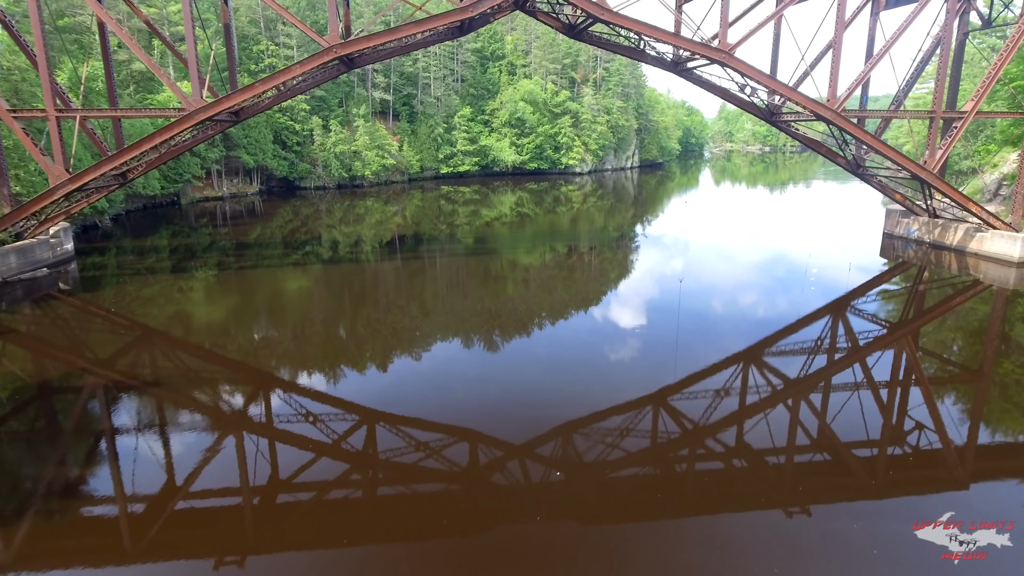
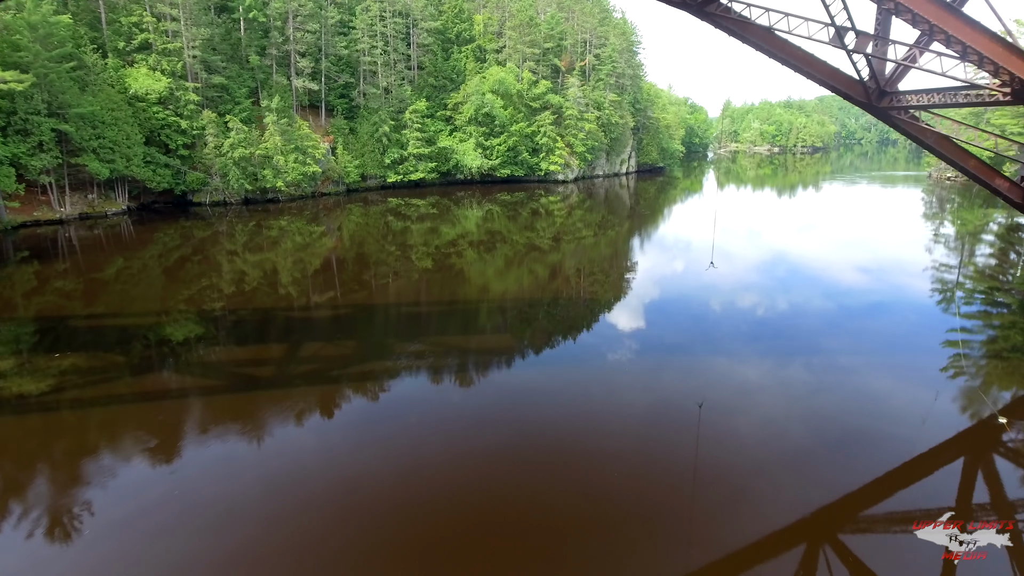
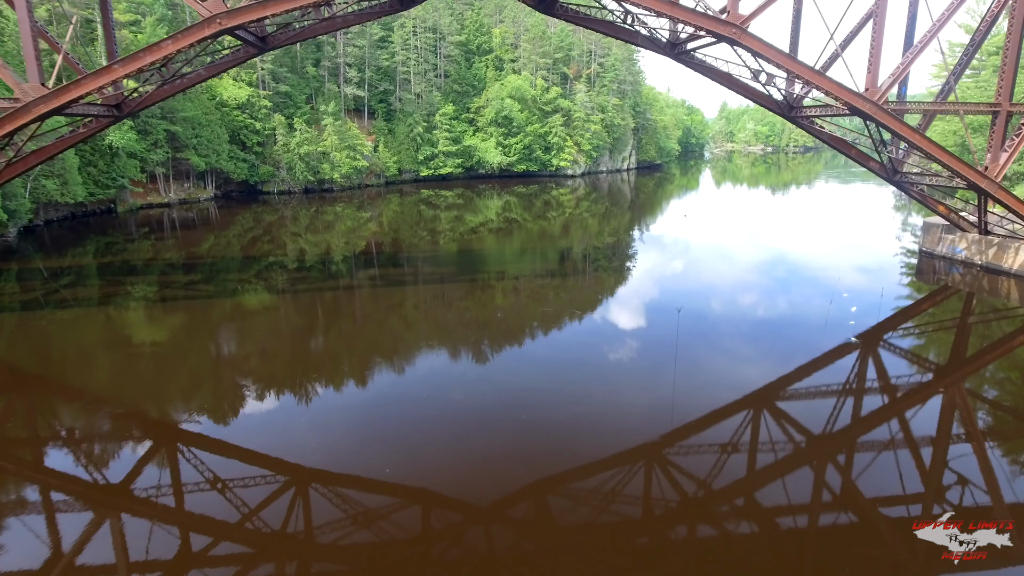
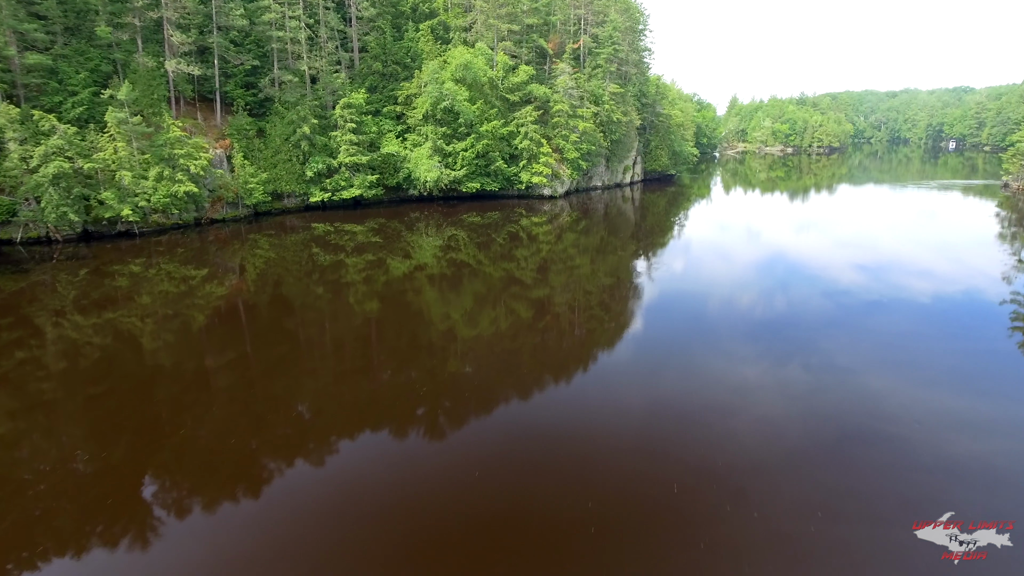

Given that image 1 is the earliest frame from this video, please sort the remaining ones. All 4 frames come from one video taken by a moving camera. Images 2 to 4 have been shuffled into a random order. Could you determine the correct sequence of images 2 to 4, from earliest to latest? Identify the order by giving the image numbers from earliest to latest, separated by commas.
3, 2, 4
